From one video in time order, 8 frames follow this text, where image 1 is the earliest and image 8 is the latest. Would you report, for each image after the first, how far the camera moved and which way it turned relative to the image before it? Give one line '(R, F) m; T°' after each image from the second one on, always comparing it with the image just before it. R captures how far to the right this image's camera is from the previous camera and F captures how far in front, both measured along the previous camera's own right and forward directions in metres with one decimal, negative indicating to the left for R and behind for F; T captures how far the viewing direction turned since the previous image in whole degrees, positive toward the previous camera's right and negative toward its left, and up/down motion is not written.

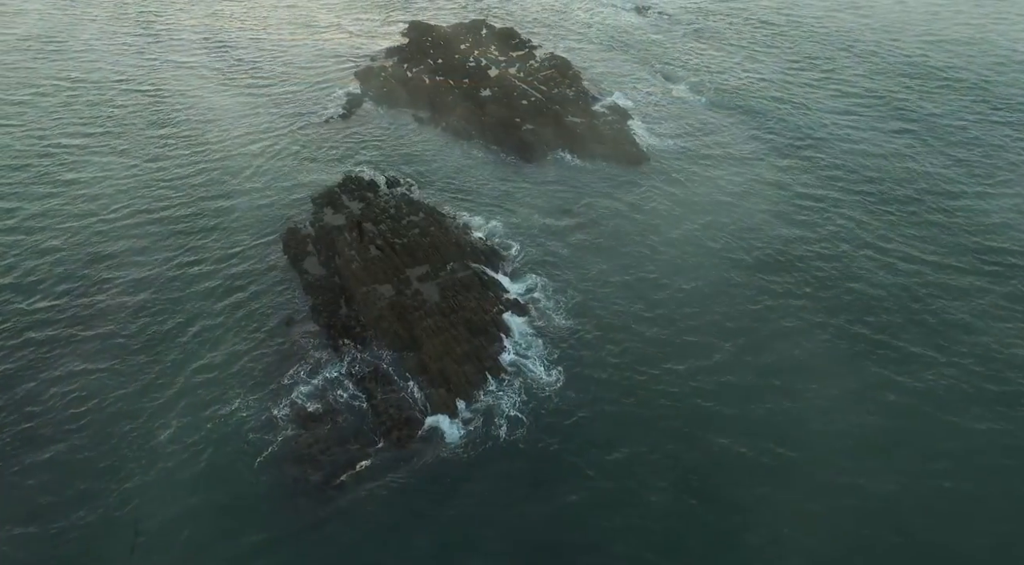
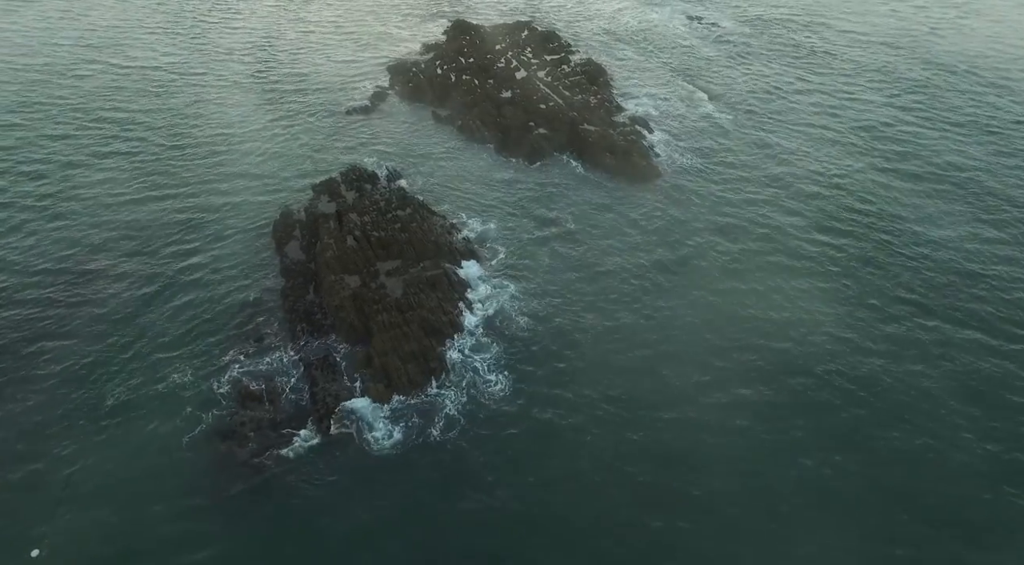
(+9.6, +1.5) m; -9°
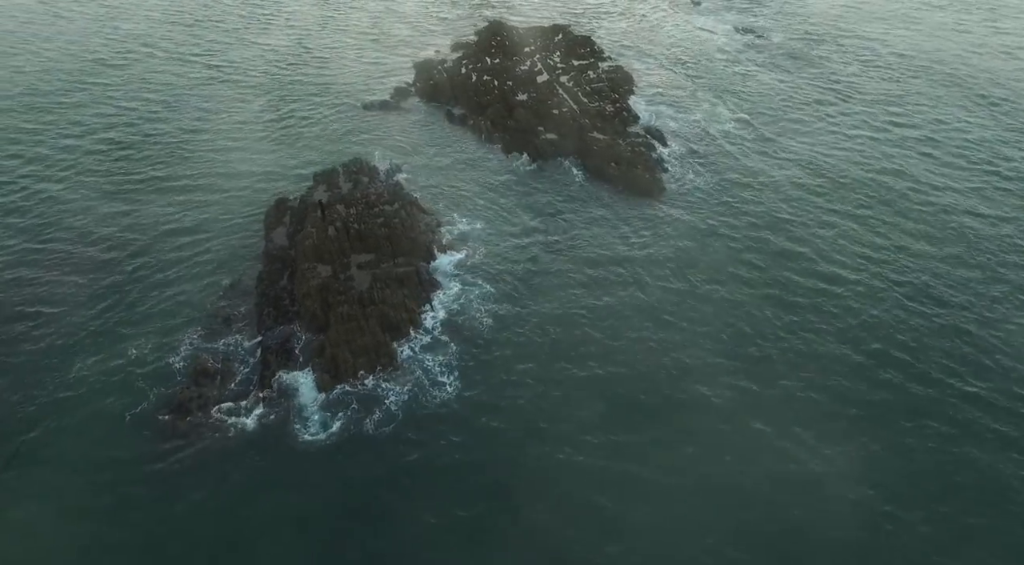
(+8.5, +1.5) m; -7°
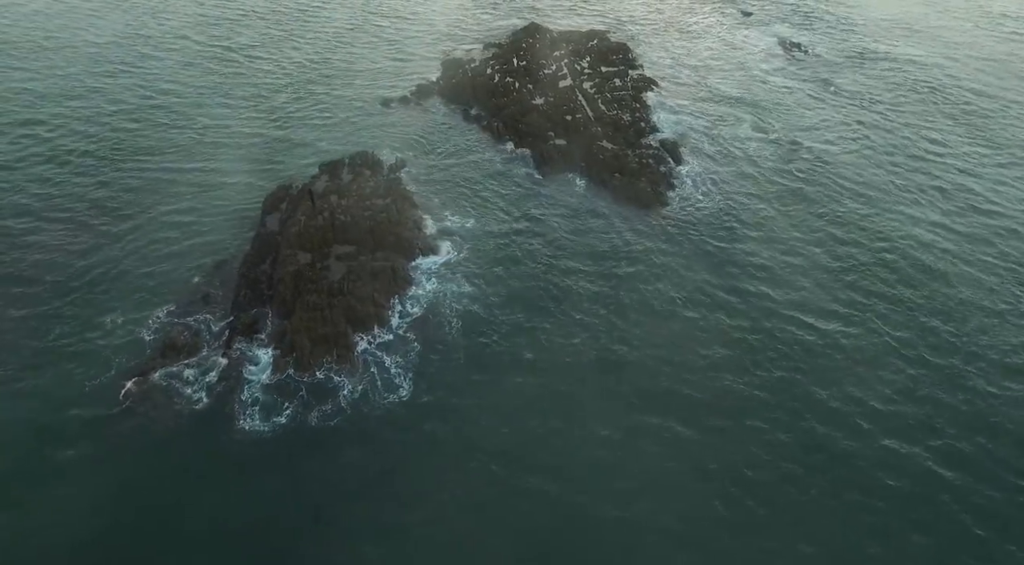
(+7.5, +1.6) m; -7°
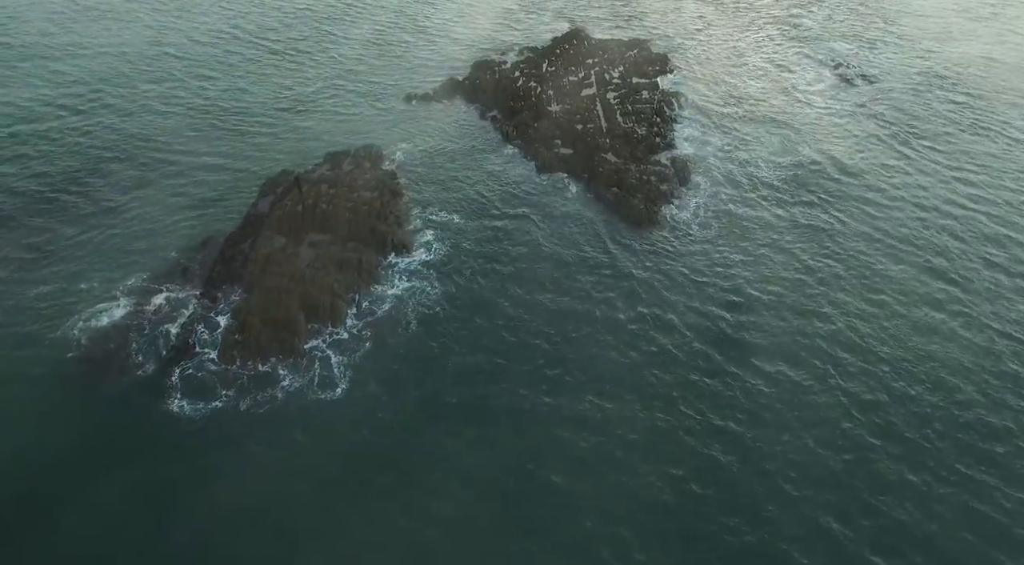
(+9.5, +2.3) m; -8°
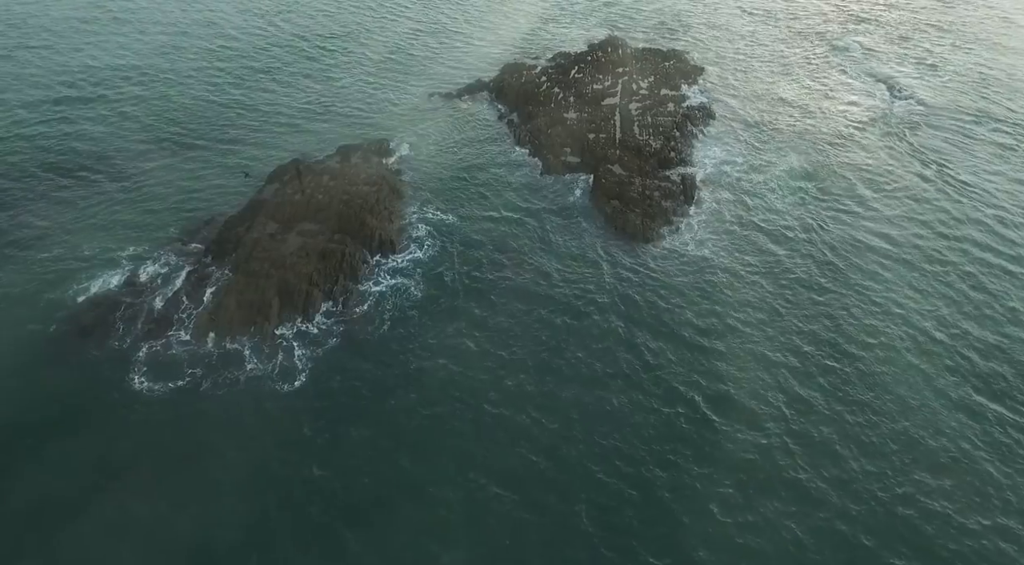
(+7.1, +1.7) m; -7°
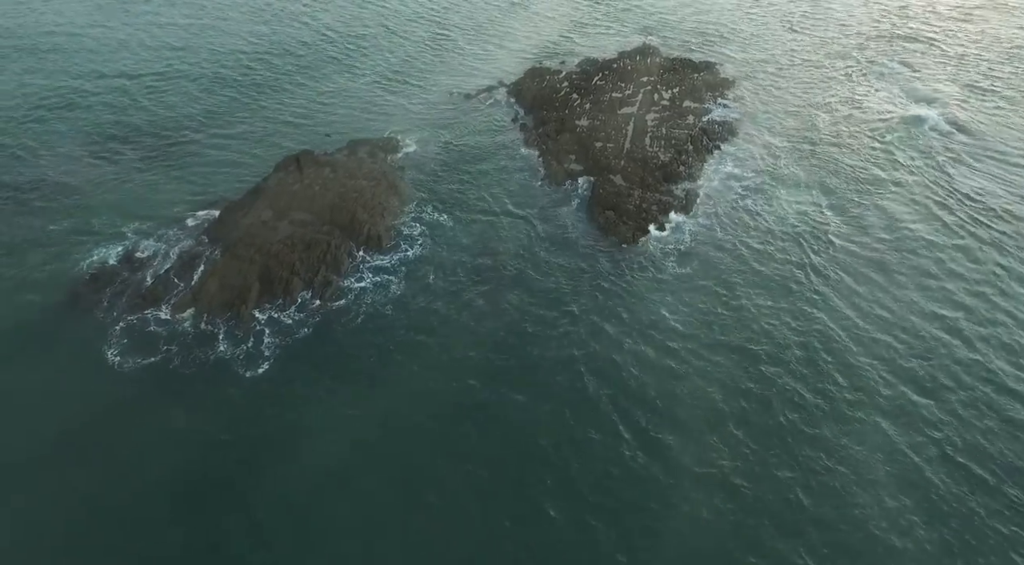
(+6.2, +1.4) m; -6°
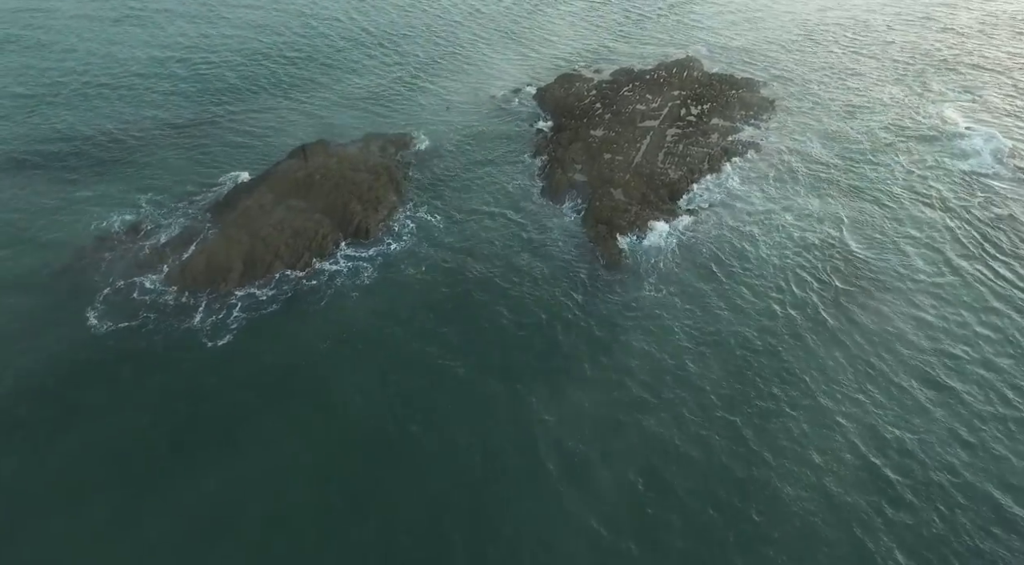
(+7.3, +2.0) m; -7°
